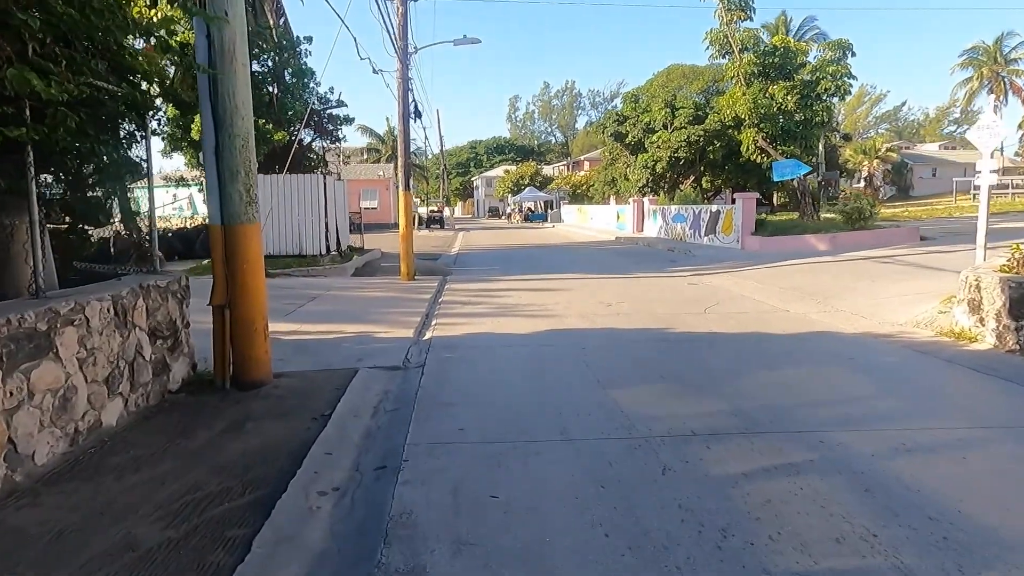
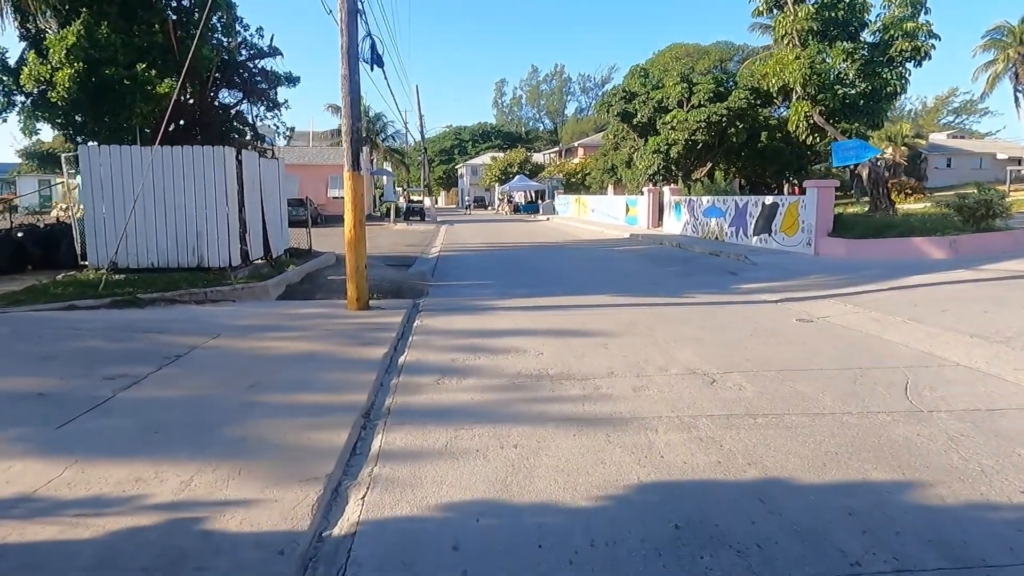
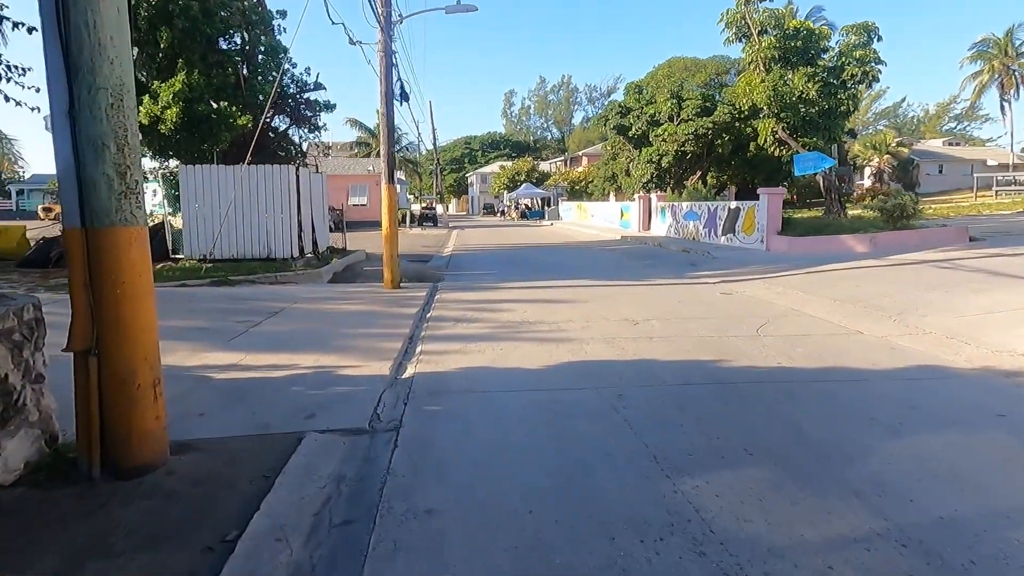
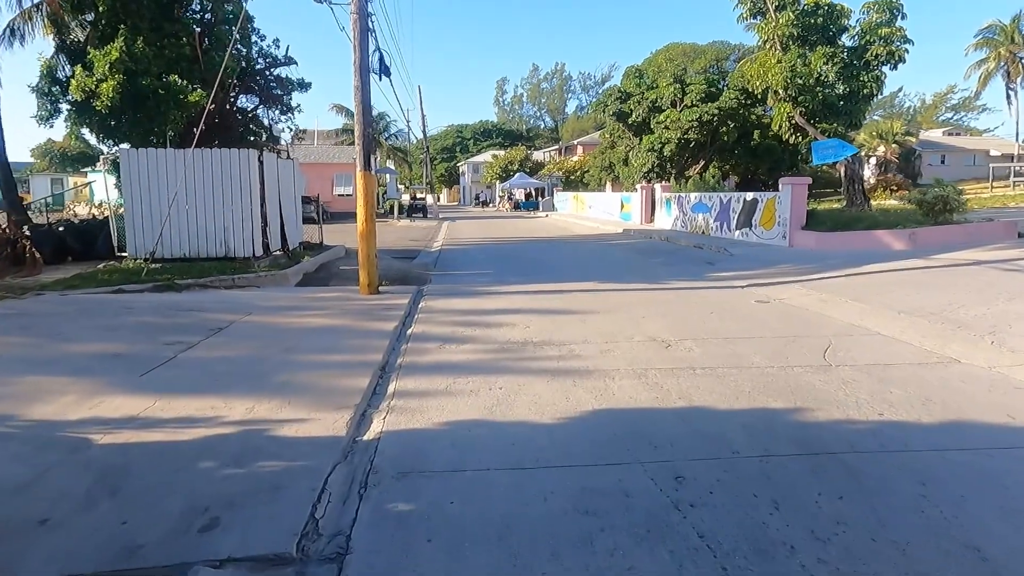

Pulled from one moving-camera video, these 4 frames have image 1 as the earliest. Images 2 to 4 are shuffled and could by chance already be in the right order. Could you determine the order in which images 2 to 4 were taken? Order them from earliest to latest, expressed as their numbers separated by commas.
3, 4, 2
